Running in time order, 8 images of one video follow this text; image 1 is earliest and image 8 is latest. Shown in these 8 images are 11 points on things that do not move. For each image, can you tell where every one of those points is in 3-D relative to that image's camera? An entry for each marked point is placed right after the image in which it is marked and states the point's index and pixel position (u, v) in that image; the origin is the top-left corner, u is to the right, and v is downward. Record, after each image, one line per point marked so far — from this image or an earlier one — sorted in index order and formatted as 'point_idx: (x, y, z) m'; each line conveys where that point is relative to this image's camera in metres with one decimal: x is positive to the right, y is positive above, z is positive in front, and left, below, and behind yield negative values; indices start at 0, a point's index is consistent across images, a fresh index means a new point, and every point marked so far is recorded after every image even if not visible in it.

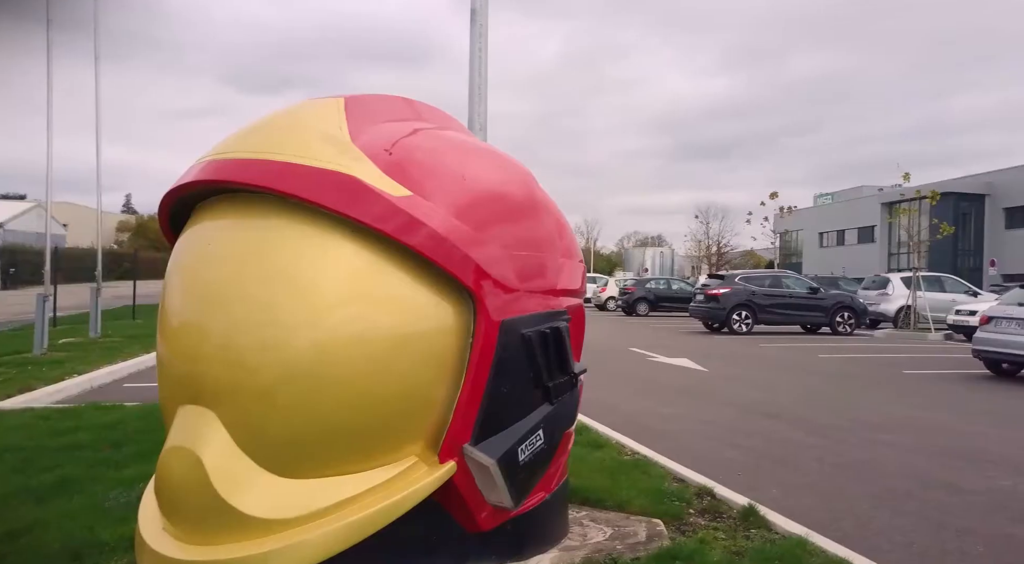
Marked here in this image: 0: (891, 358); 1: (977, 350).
0: (+6.3, -1.3, +12.1) m
1: (+6.1, -0.9, +9.5) m
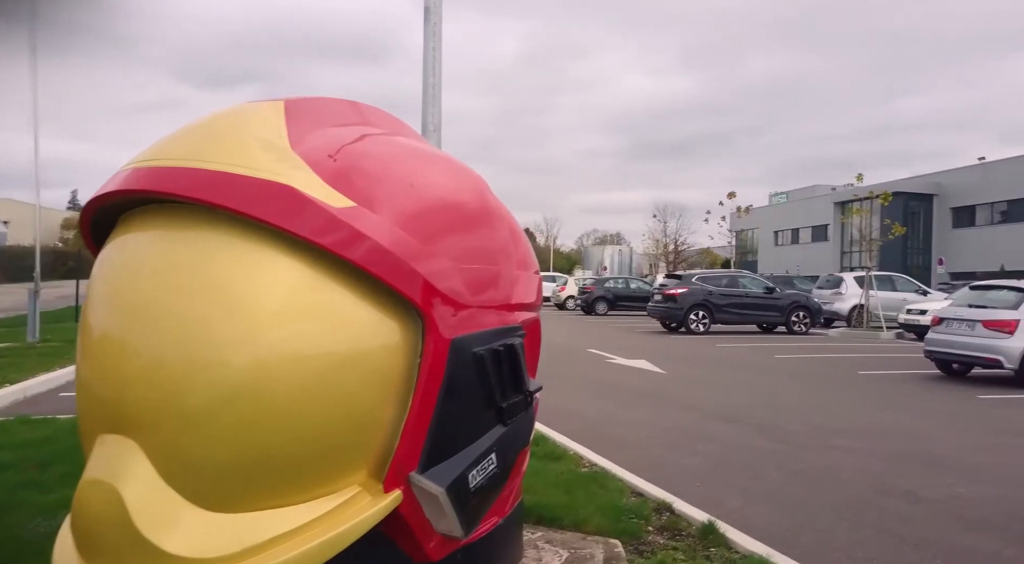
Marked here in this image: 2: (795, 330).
0: (+5.6, -1.3, +12.3) m
1: (+5.6, -0.9, +9.7) m
2: (+6.6, -1.1, +17.2) m
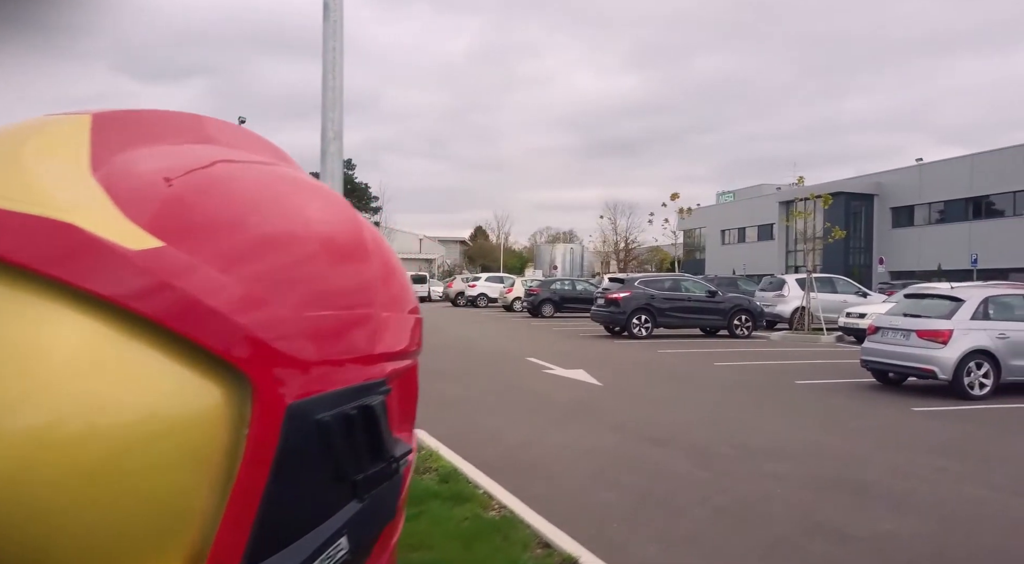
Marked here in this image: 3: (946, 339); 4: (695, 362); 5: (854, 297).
0: (+4.5, -1.4, +12.2) m
1: (+4.7, -1.0, +9.6) m
2: (+5.3, -1.2, +17.1) m
3: (+5.2, -0.7, +8.8) m
4: (+3.2, -1.5, +12.7) m
5: (+9.0, -0.4, +19.1) m
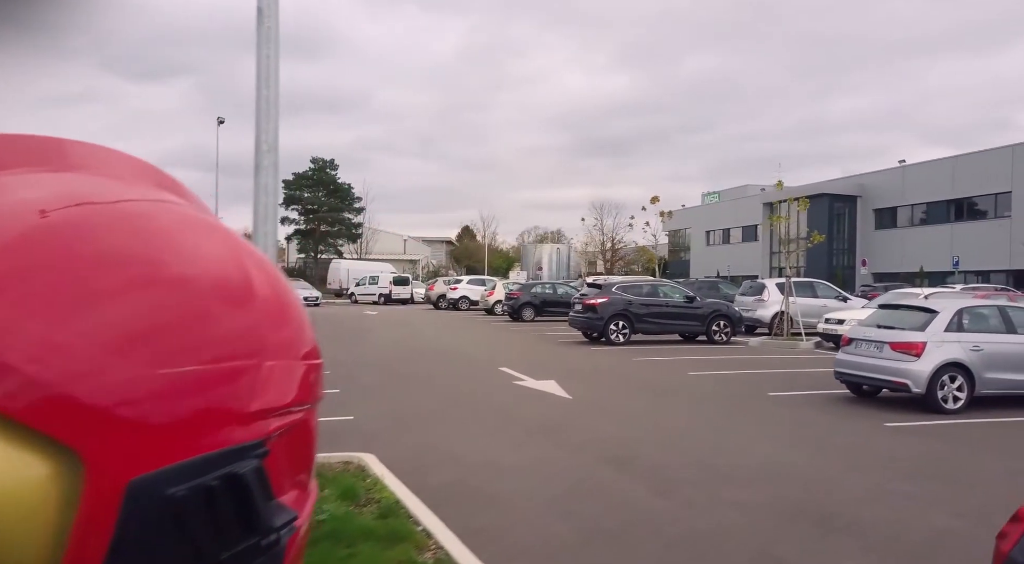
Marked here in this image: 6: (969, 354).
0: (+4.1, -1.5, +12.0) m
1: (+4.2, -1.2, +9.4) m
2: (+4.7, -1.3, +17.0) m
3: (+4.8, -0.8, +8.6) m
4: (+2.7, -1.6, +12.5) m
5: (+8.4, -0.5, +19.0) m
6: (+5.4, -0.9, +8.6) m
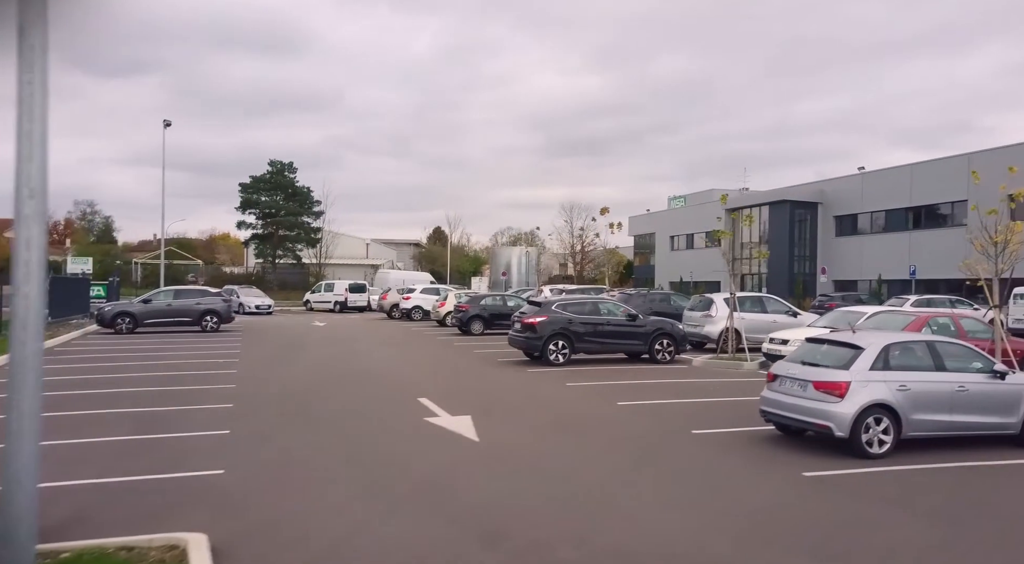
0: (+2.8, -1.9, +11.4) m
1: (+3.1, -1.6, +8.8) m
2: (+3.3, -1.7, +16.4) m
3: (+3.6, -1.2, +8.0) m
4: (+1.4, -2.0, +11.9) m
5: (+6.9, -0.9, +18.6) m
6: (+4.3, -1.3, +8.1) m
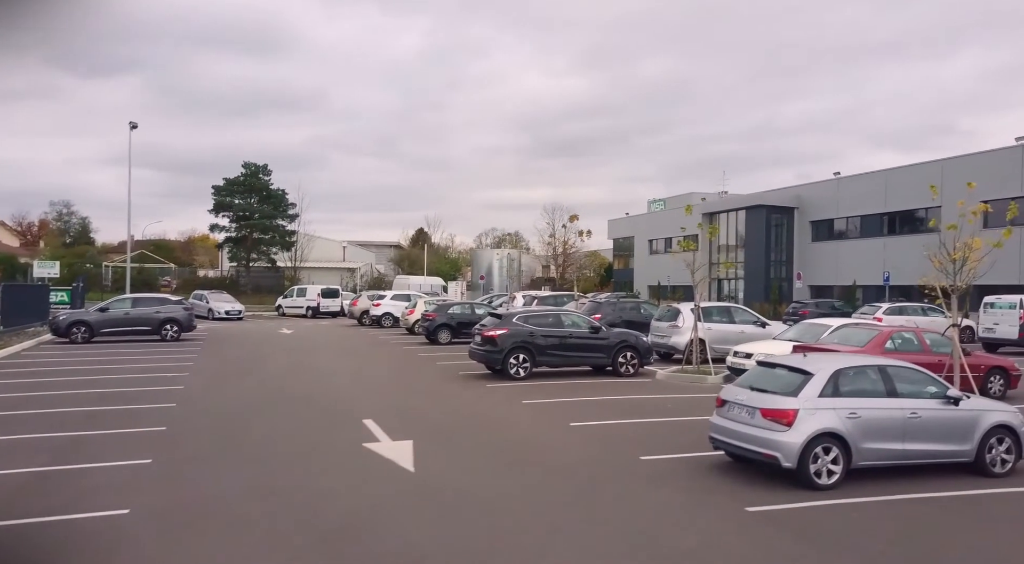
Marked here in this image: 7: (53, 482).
0: (+2.0, -2.2, +11.0) m
1: (+2.3, -1.8, +8.5) m
2: (+2.4, -2.0, +16.0) m
3: (+2.9, -1.5, +7.7) m
4: (+0.6, -2.2, +11.5) m
5: (+6.0, -1.1, +18.3) m
6: (+3.5, -1.5, +7.8) m
7: (-5.8, -2.5, +9.2) m
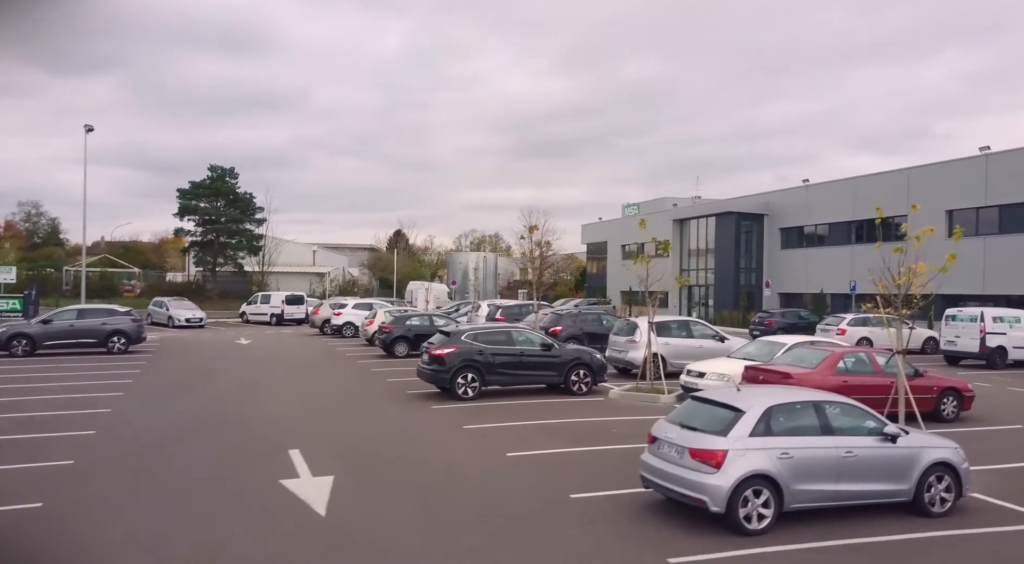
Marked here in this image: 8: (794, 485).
0: (+1.1, -2.5, +10.6) m
1: (+1.5, -2.2, +8.1) m
2: (+1.4, -2.3, +15.6) m
3: (+2.1, -1.8, +7.3) m
4: (-0.3, -2.6, +11.0) m
5: (+4.9, -1.5, +18.0) m
6: (+2.7, -1.8, +7.4) m
7: (-6.7, -2.9, +8.6) m
8: (+2.9, -2.1, +7.4) m
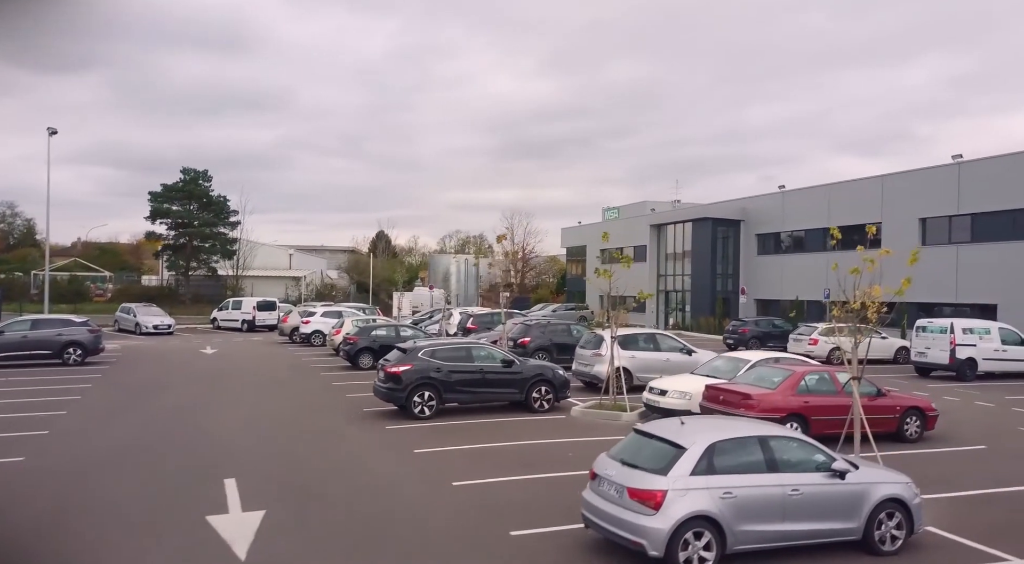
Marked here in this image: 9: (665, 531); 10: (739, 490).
0: (+0.3, -2.8, +10.2) m
1: (+0.8, -2.5, +7.7) m
2: (+0.5, -2.6, +15.3) m
3: (+1.4, -2.1, +6.9) m
4: (-1.1, -2.9, +10.6) m
5: (+4.0, -1.8, +17.7) m
6: (+2.0, -2.1, +7.0) m
7: (-7.4, -3.2, +8.1) m
8: (+2.2, -2.4, +7.1) m
9: (+1.4, -2.3, +6.9) m
10: (+2.2, -2.0, +7.1) m
